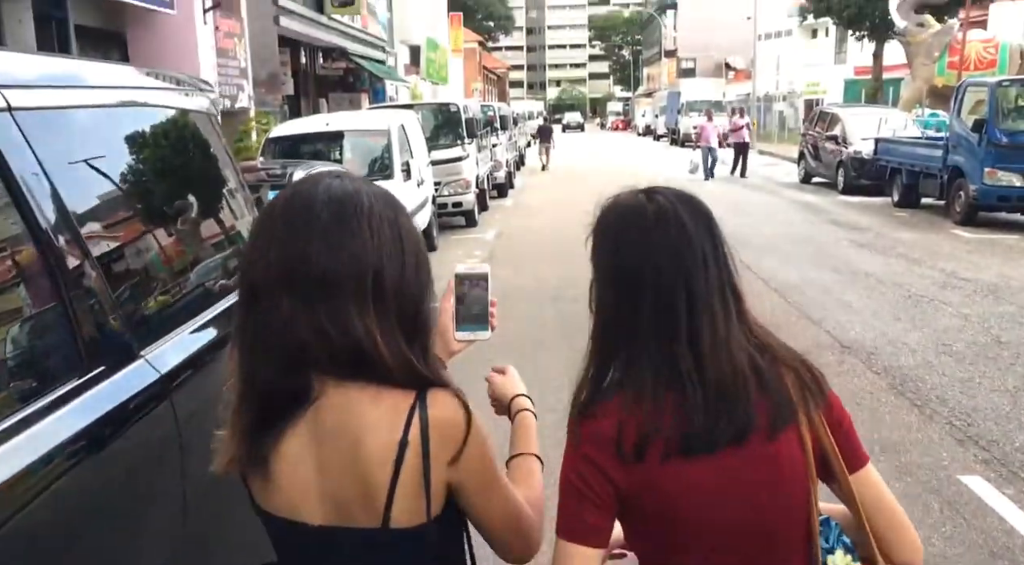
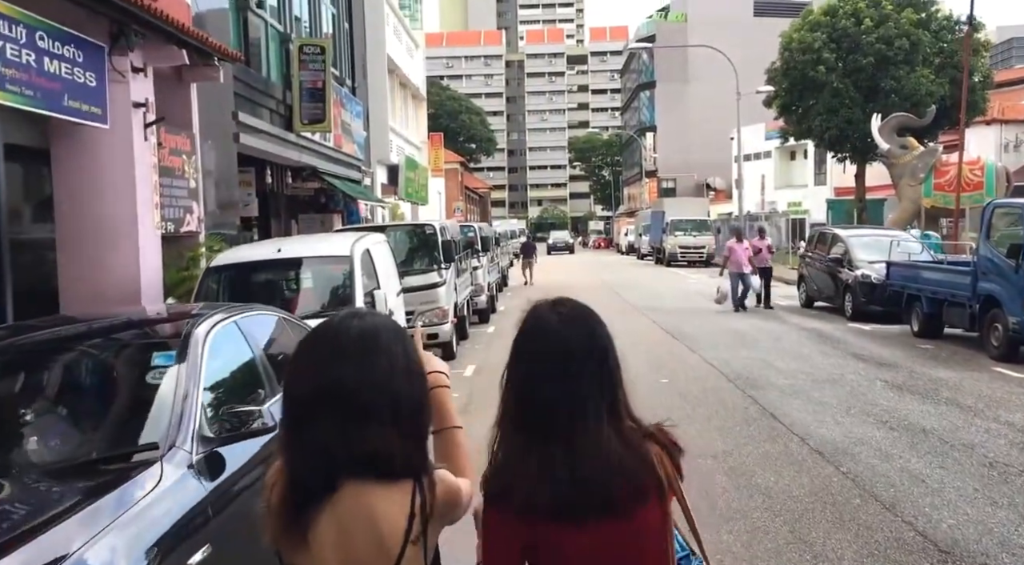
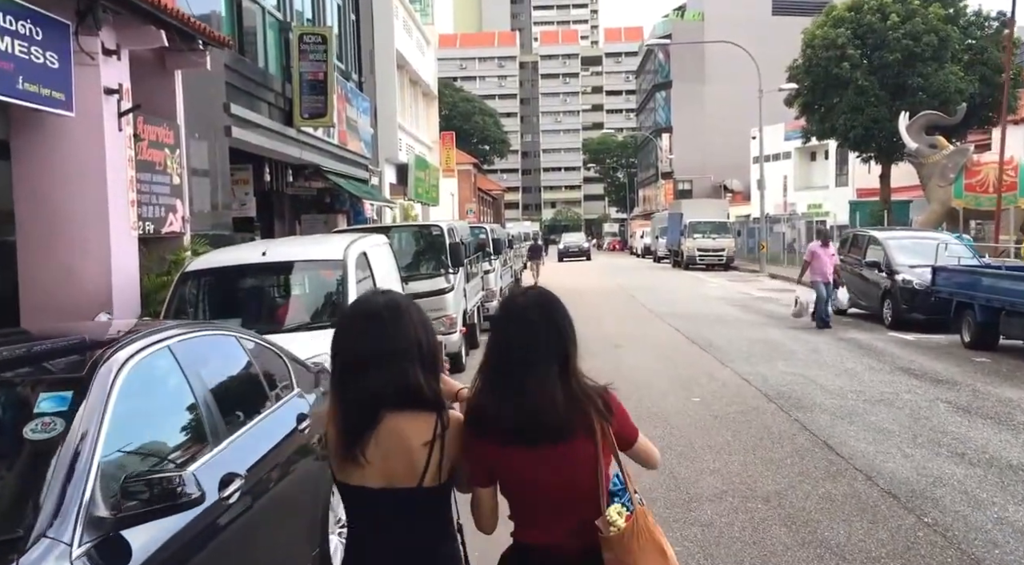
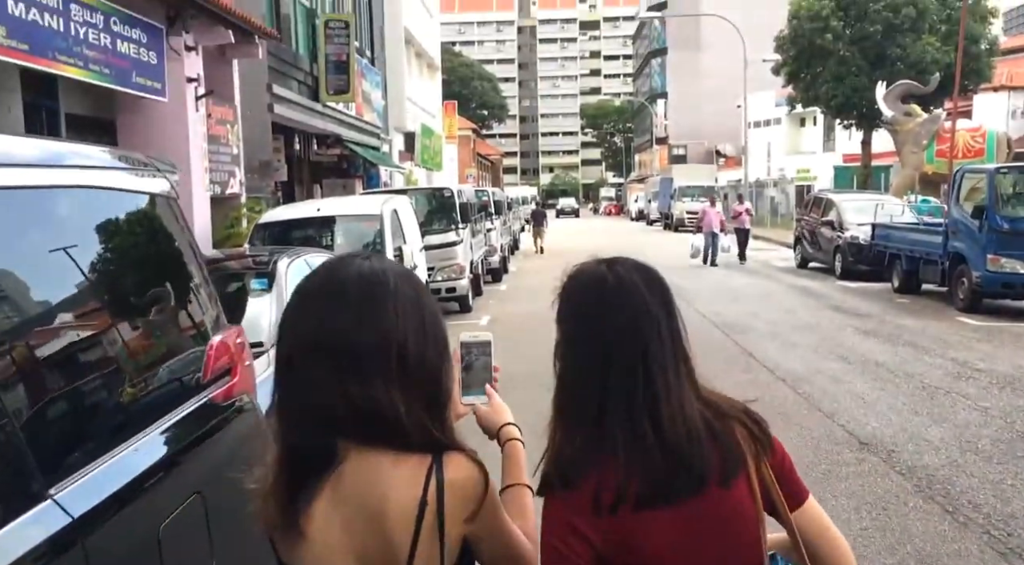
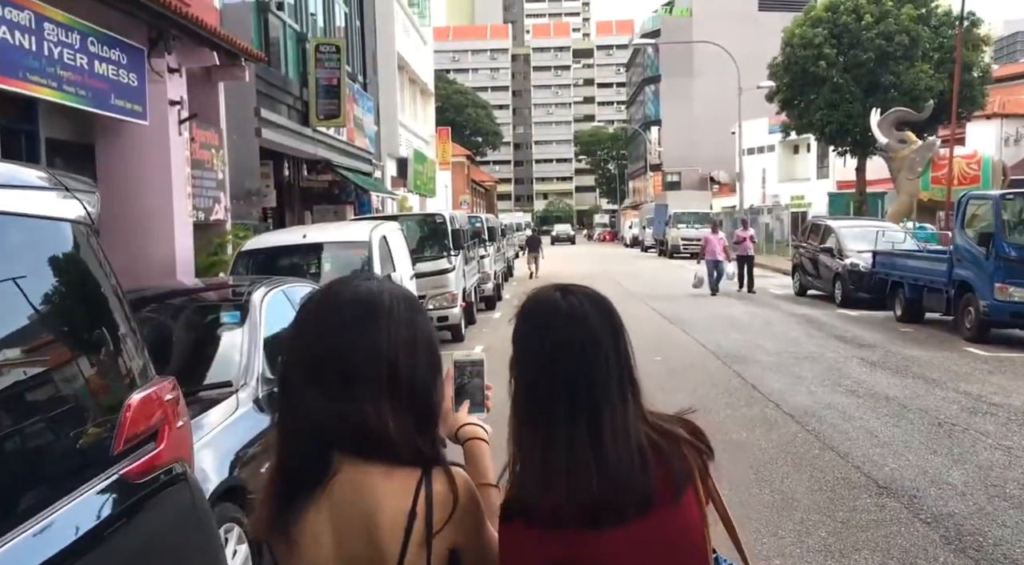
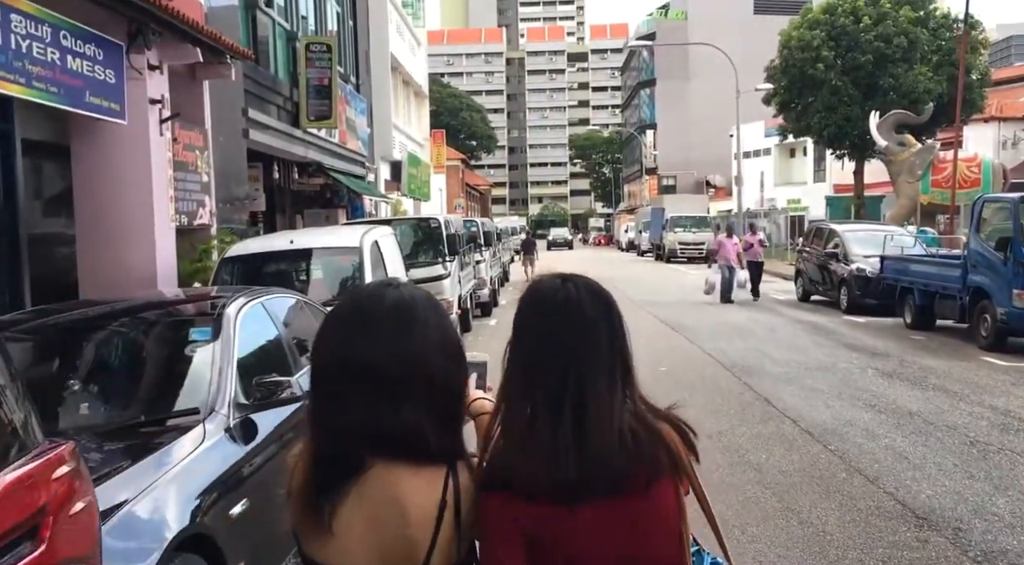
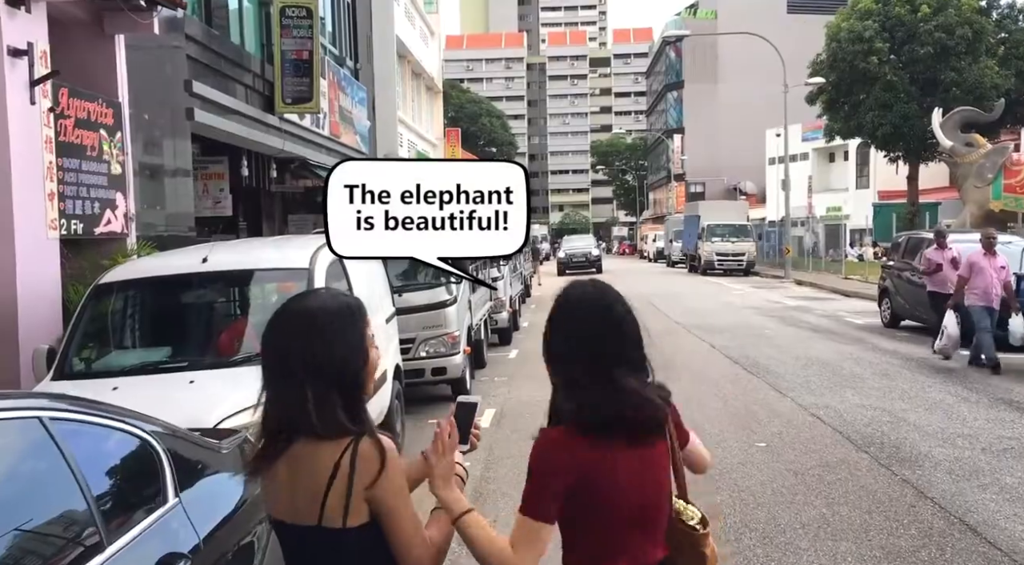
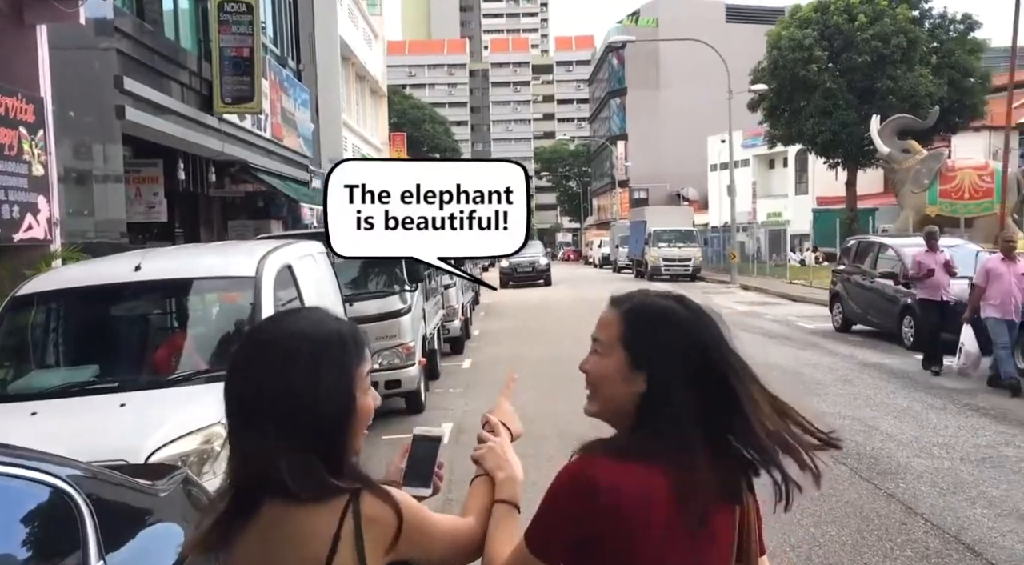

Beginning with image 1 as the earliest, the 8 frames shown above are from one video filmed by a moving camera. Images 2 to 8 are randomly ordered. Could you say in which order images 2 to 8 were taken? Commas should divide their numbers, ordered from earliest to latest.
4, 5, 6, 2, 3, 7, 8
